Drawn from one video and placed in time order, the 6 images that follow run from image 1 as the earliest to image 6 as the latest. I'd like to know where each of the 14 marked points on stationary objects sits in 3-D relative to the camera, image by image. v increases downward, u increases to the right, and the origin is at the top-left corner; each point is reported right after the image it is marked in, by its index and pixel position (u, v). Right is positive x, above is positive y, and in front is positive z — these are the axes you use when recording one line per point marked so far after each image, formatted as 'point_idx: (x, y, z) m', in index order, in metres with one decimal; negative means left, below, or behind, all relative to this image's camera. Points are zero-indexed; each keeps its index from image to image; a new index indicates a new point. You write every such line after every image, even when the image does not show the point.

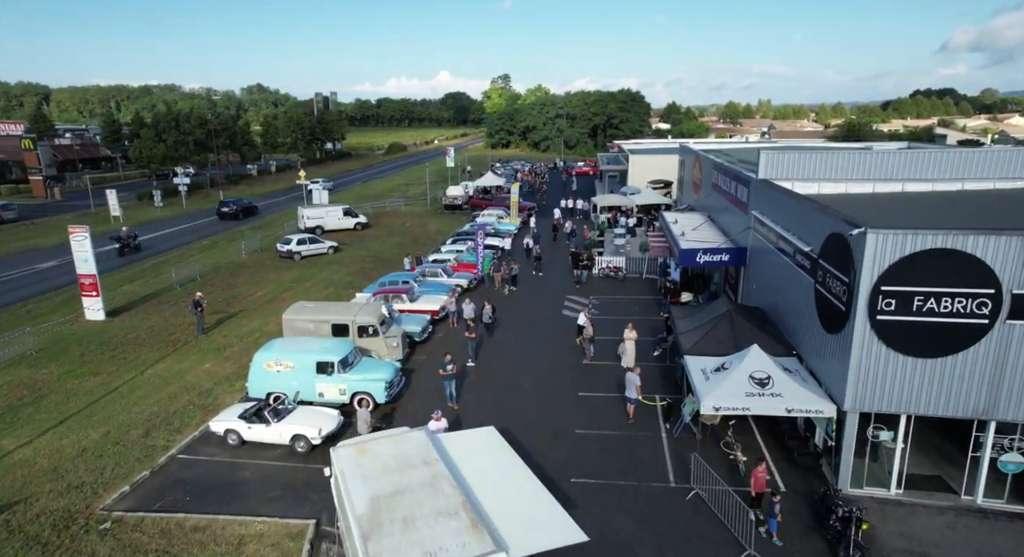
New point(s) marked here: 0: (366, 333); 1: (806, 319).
0: (-4.3, -1.7, +19.8) m
1: (+6.6, -0.9, +15.1) m
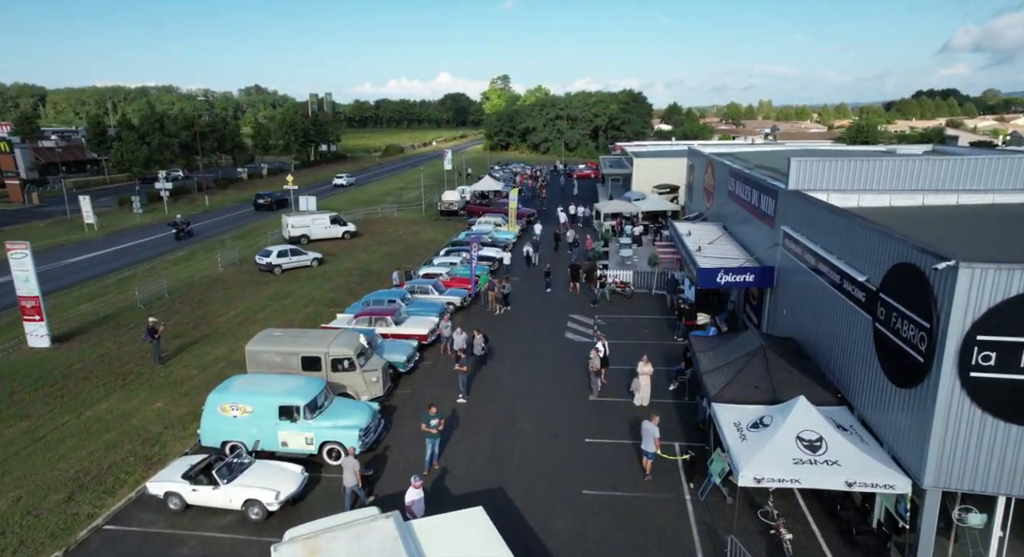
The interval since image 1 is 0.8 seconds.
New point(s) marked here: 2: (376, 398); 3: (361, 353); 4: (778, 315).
0: (-4.4, -2.3, +17.3) m
1: (+6.5, -1.6, +12.6) m
2: (-3.6, -3.1, +17.8) m
3: (-4.0, -2.0, +17.8) m
4: (+7.3, -1.0, +18.7) m
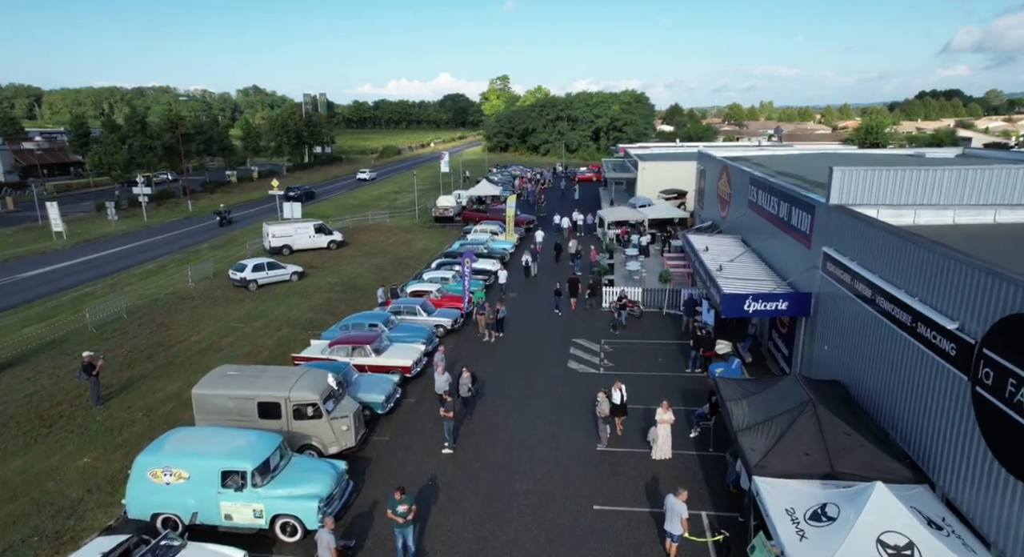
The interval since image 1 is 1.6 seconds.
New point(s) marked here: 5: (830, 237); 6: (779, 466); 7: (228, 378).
0: (-4.5, -3.0, +14.7) m
1: (+6.4, -2.2, +10.0) m
2: (-3.7, -3.8, +15.1) m
3: (-4.1, -2.7, +15.2) m
4: (+7.2, -1.7, +16.0) m
5: (+7.4, +1.0, +15.6) m
6: (+4.3, -3.0, +10.9) m
7: (-6.4, -2.2, +15.1) m
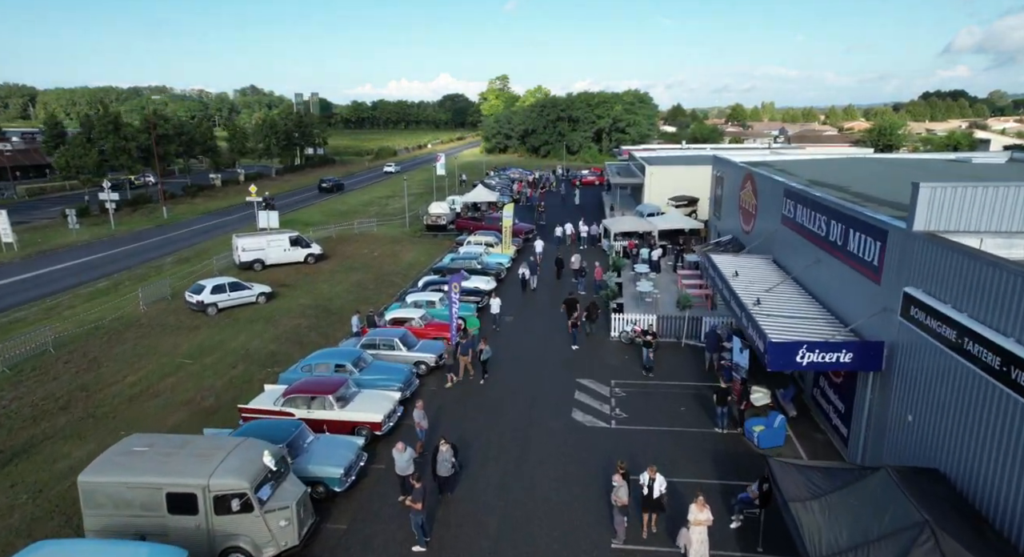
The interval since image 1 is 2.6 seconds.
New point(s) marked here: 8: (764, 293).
0: (-4.7, -3.8, +11.2) m
1: (+6.2, -3.1, +6.5) m
2: (-3.9, -4.7, +11.6) m
3: (-4.3, -3.5, +11.6) m
4: (+7.0, -2.5, +12.5) m
5: (+7.2, +0.1, +12.1) m
6: (+4.1, -3.9, +7.4) m
7: (-6.5, -3.1, +11.6) m
8: (+6.5, -0.4, +17.4) m
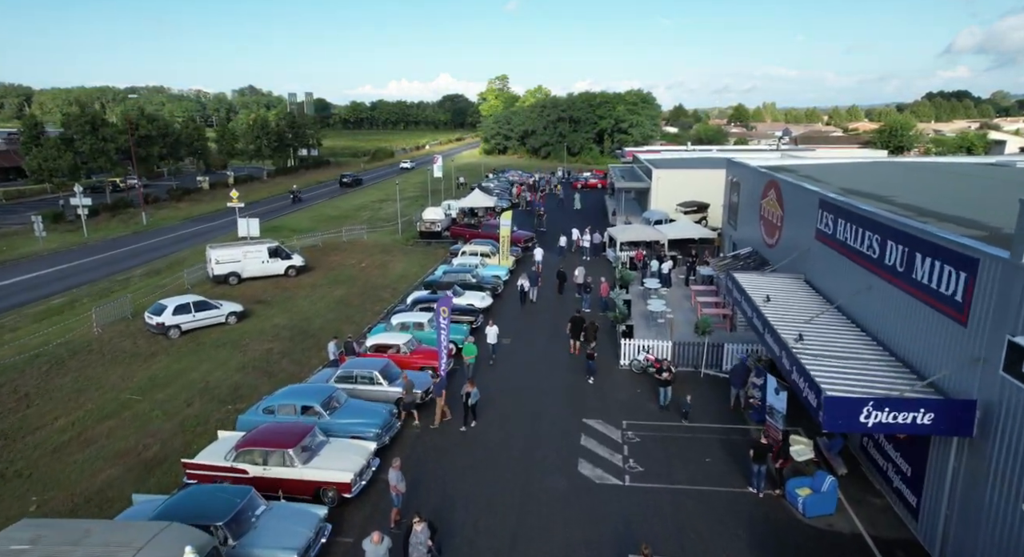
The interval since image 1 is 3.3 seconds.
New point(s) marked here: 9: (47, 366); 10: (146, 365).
0: (-4.8, -4.4, +8.5) m
1: (+6.1, -3.7, +3.9) m
2: (-4.0, -5.3, +9.0) m
3: (-4.4, -4.1, +9.0) m
4: (+6.9, -3.2, +9.9) m
5: (+7.1, -0.5, +9.5) m
6: (+4.0, -4.5, +4.7) m
7: (-6.6, -3.7, +9.0) m
8: (+6.4, -1.0, +14.8) m
9: (-13.3, -2.6, +19.3) m
10: (-10.8, -2.6, +19.9) m
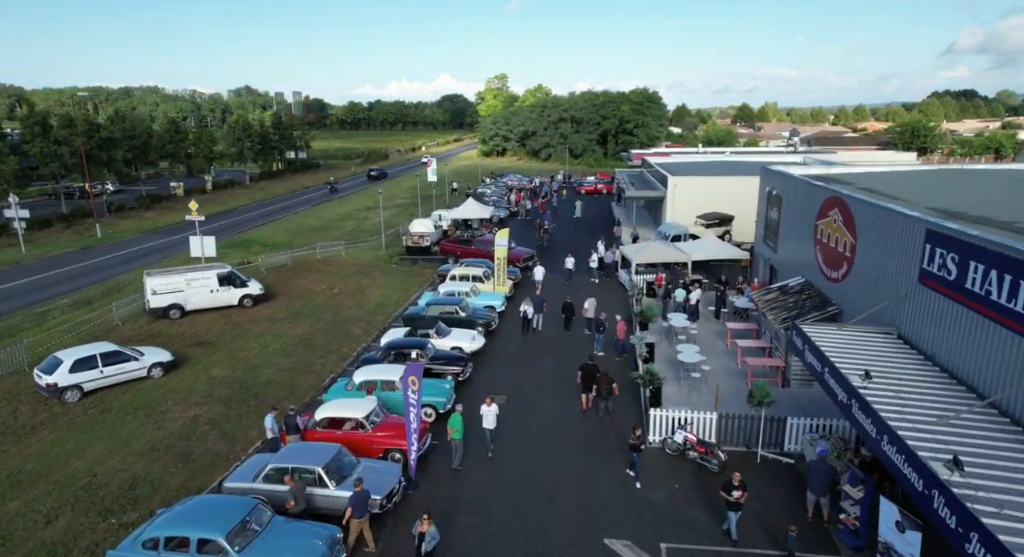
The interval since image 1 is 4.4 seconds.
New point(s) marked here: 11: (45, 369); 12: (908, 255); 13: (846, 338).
0: (-4.9, -5.6, +3.6) m
1: (+6.0, -4.9, -1.1) m
2: (-4.1, -6.5, +4.1) m
3: (-4.5, -5.3, +4.1) m
4: (+6.8, -4.4, +4.9) m
5: (+7.0, -1.7, +4.6) m
6: (+3.9, -5.7, -0.2) m
7: (-6.8, -4.9, +4.0) m
8: (+6.3, -2.2, +9.8) m
9: (-13.4, -3.8, +14.3) m
10: (-10.9, -3.8, +15.0) m
11: (-12.1, -2.3, +17.7) m
12: (+8.4, +0.5, +14.2) m
13: (+7.0, -1.3, +14.2) m
